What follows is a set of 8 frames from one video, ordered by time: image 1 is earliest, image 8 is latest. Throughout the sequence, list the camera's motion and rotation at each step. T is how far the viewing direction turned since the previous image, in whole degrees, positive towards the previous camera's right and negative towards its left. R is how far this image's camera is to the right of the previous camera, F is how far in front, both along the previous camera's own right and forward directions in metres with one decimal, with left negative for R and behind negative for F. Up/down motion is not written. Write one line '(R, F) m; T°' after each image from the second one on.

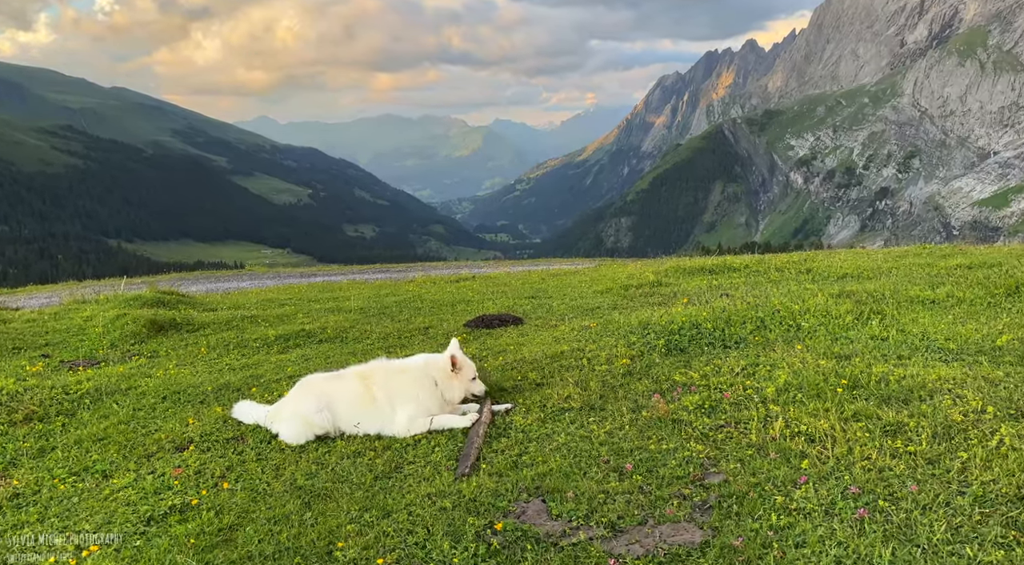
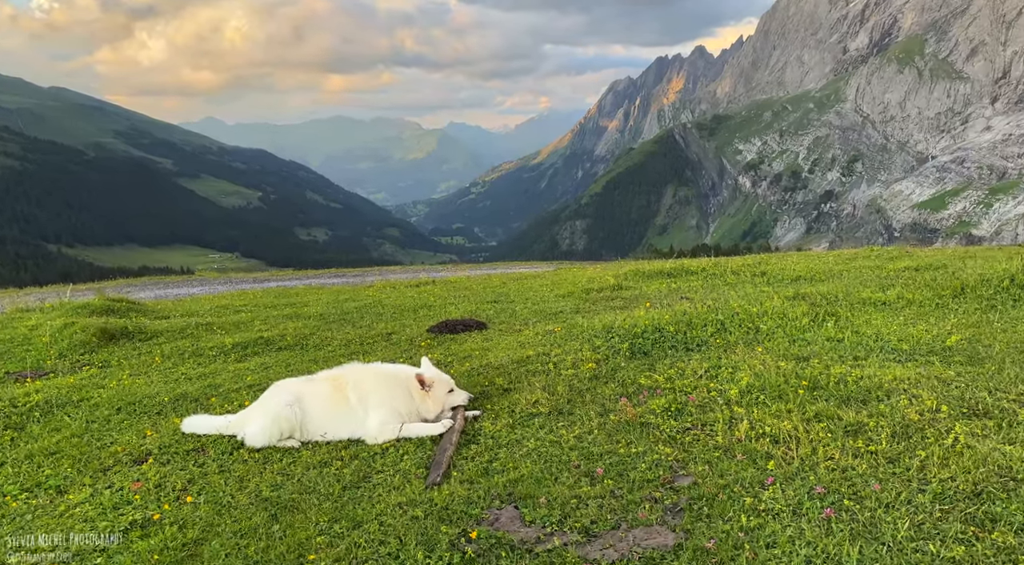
(-0.1, 0.0) m; +4°
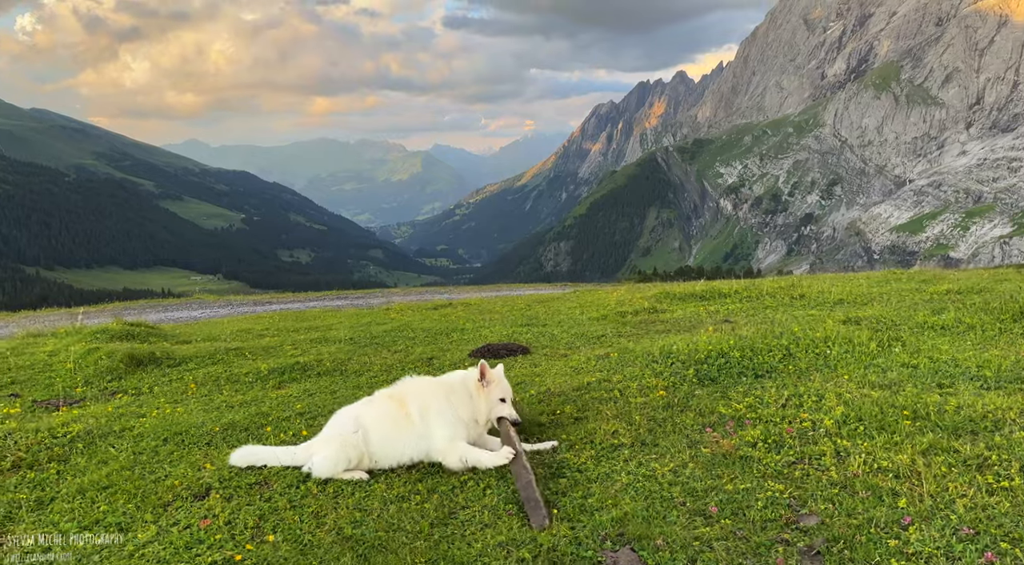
(-1.3, +0.5) m; 0°
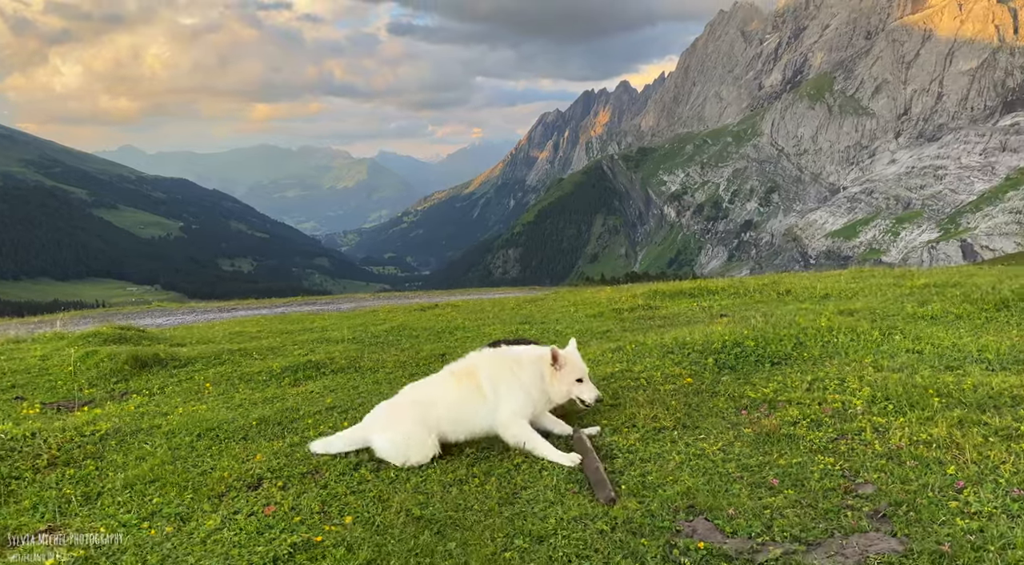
(-1.3, -0.2) m; +3°
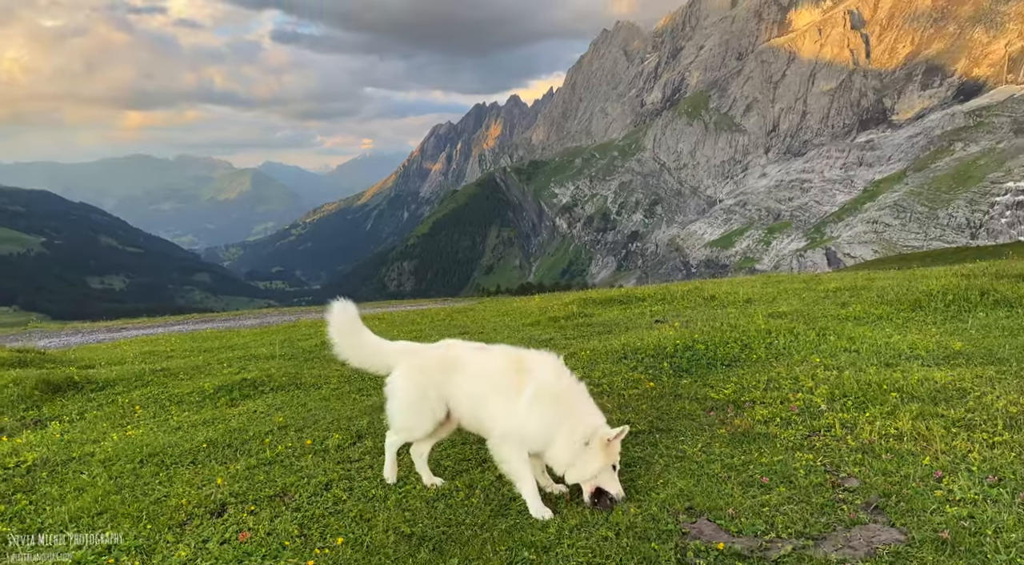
(-1.0, +0.3) m; +7°
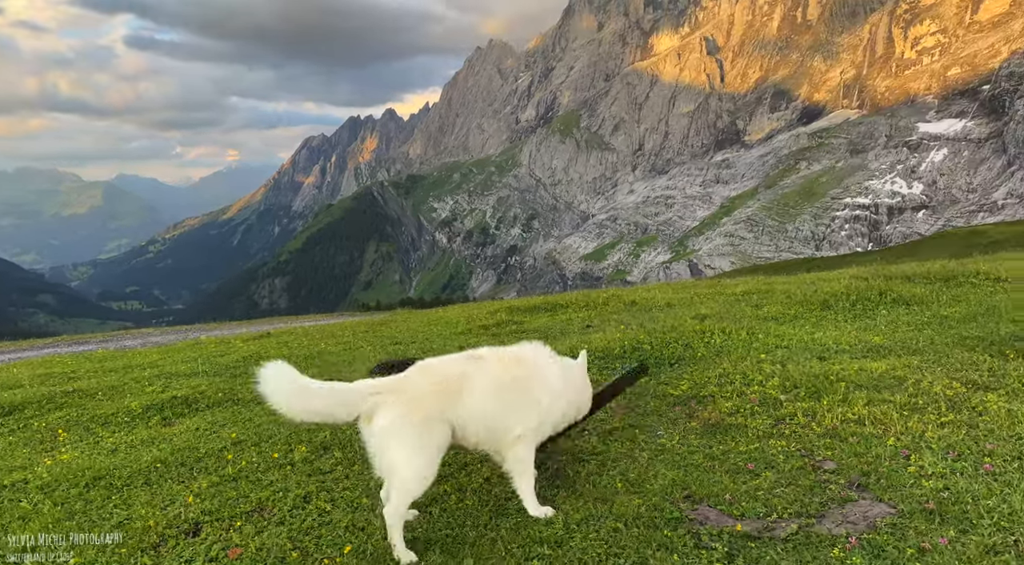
(-1.2, +0.1) m; +8°
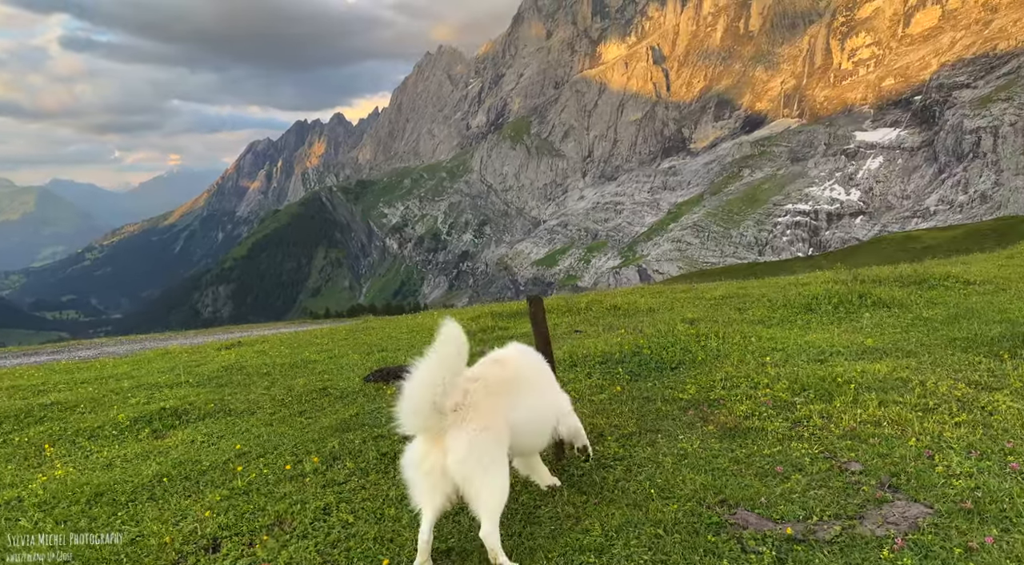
(-0.8, +0.2) m; +3°
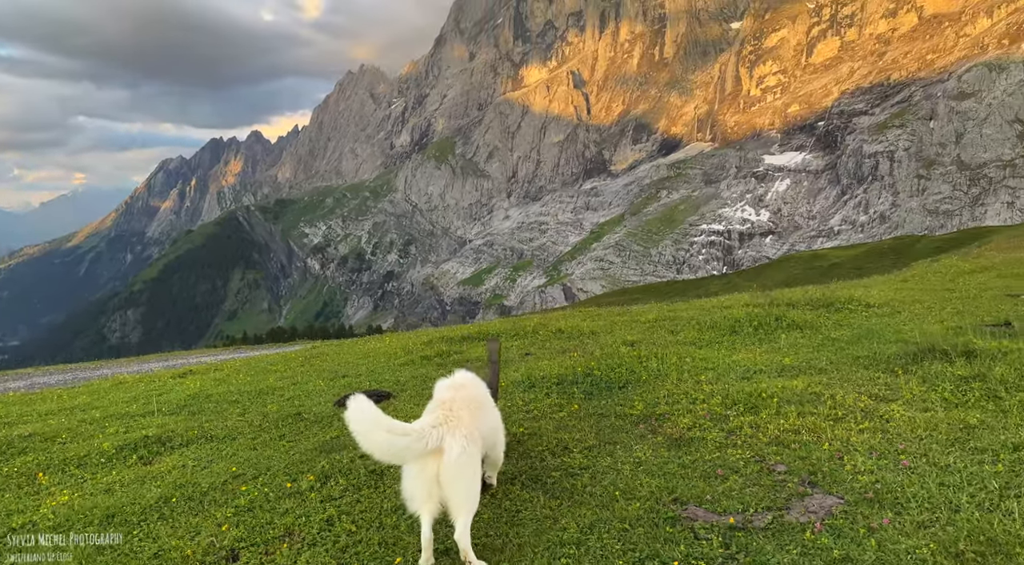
(-0.7, -1.4) m; +6°
